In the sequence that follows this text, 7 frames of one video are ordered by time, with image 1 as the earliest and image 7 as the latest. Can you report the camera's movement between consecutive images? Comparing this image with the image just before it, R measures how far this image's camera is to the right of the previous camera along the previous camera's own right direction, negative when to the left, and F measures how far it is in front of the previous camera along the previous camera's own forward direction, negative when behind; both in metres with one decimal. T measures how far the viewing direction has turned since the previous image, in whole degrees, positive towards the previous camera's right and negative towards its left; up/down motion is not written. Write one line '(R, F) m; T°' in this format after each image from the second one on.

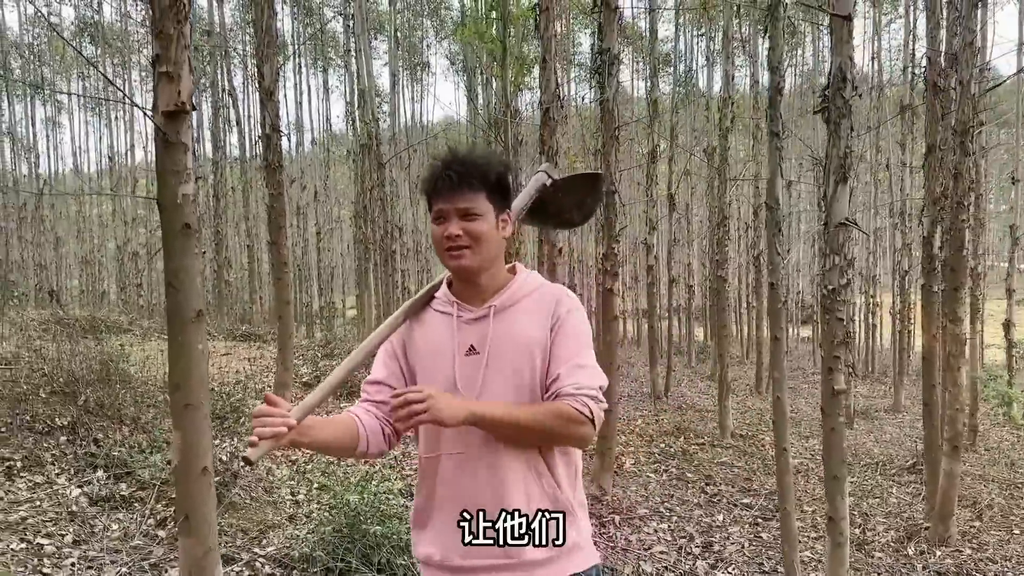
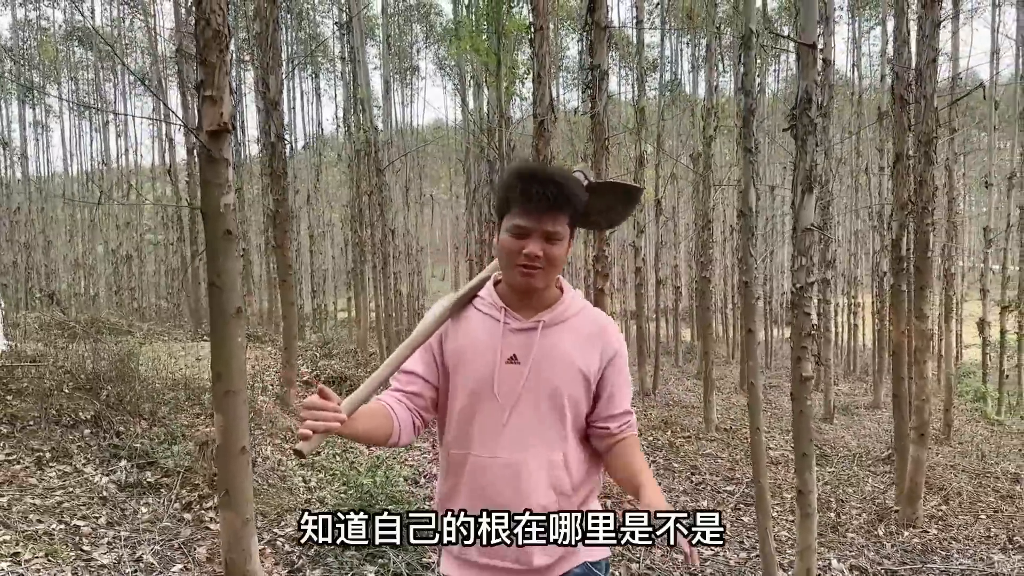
(-0.1, -0.3) m; +1°
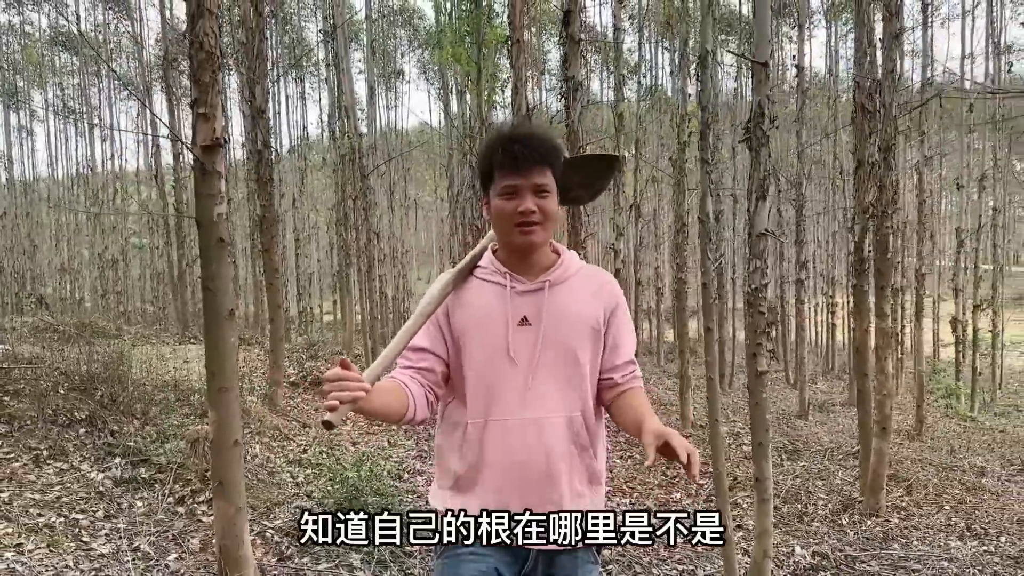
(+0.1, -0.2) m; +1°
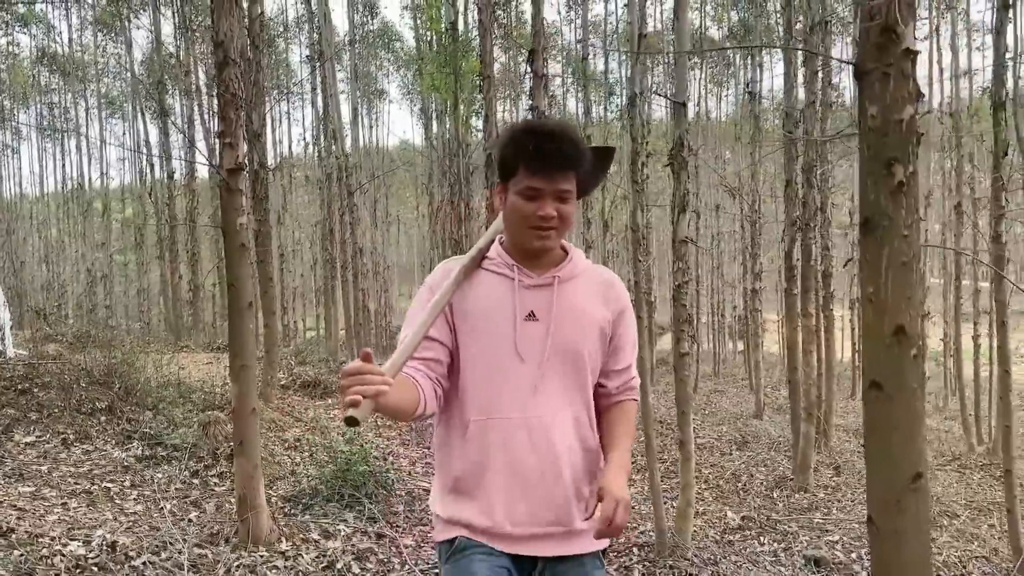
(+0.1, -0.8) m; +2°
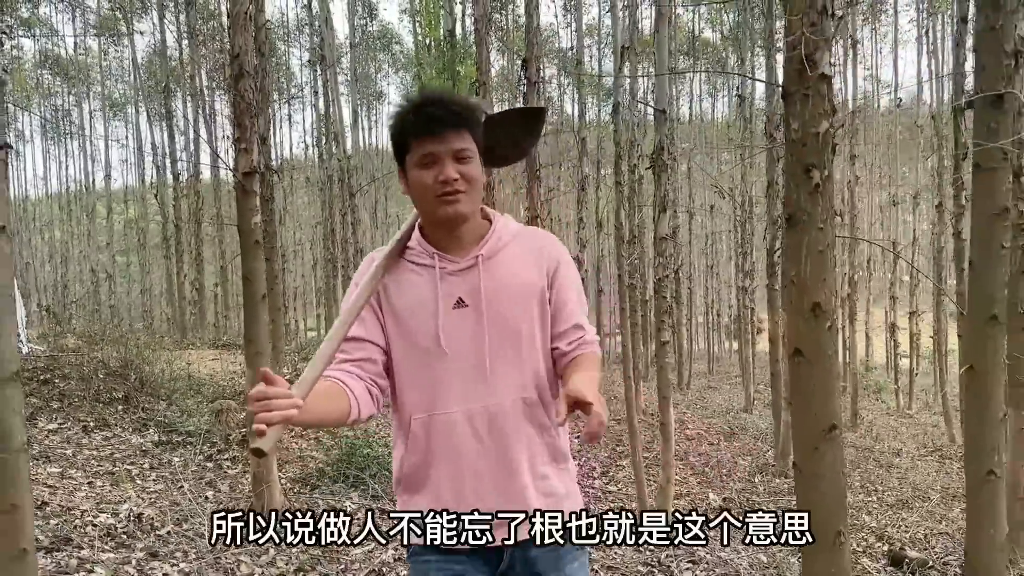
(0.0, -0.4) m; 0°
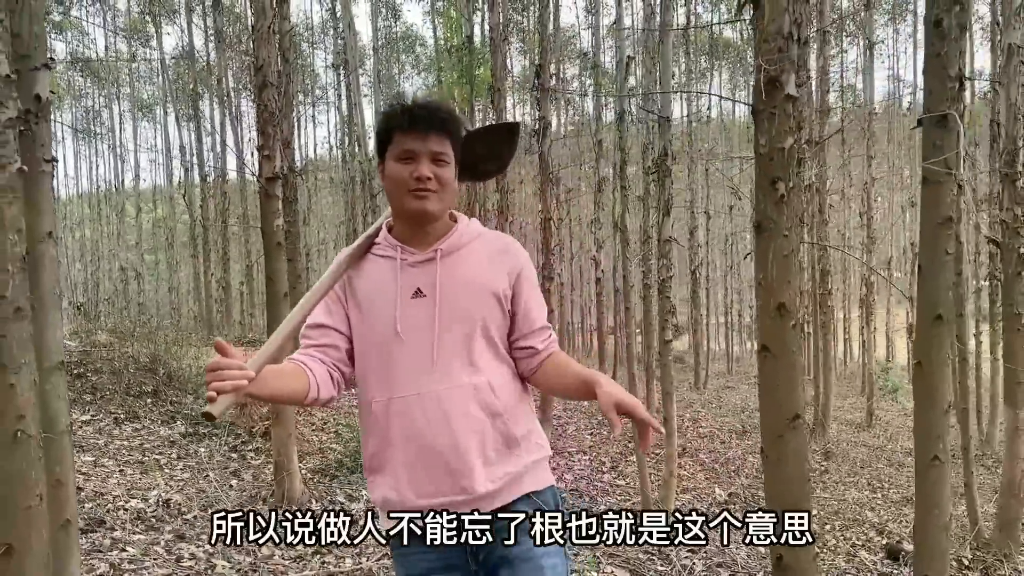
(+0.1, -0.2) m; -2°
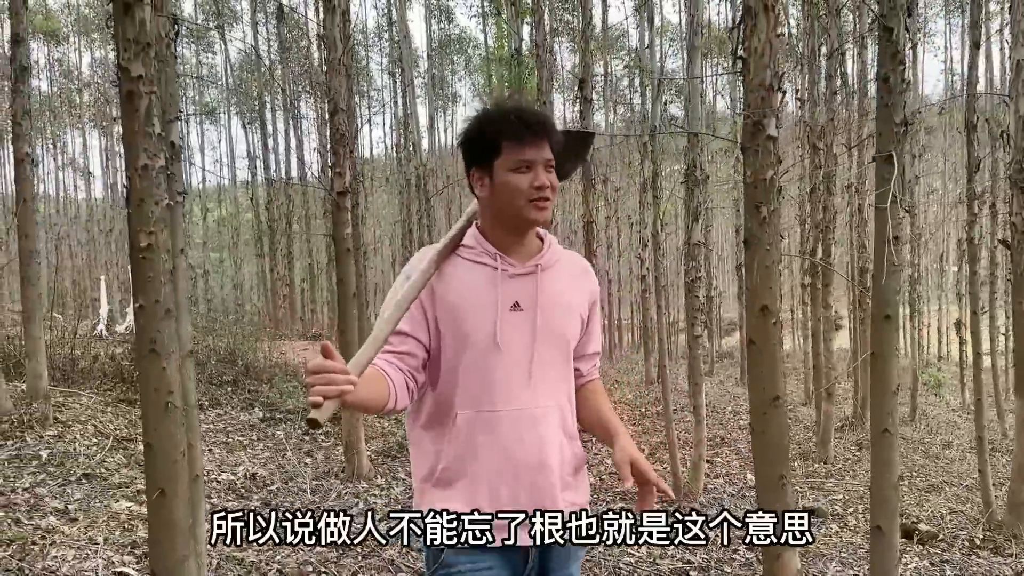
(+0.1, -0.6) m; -4°
